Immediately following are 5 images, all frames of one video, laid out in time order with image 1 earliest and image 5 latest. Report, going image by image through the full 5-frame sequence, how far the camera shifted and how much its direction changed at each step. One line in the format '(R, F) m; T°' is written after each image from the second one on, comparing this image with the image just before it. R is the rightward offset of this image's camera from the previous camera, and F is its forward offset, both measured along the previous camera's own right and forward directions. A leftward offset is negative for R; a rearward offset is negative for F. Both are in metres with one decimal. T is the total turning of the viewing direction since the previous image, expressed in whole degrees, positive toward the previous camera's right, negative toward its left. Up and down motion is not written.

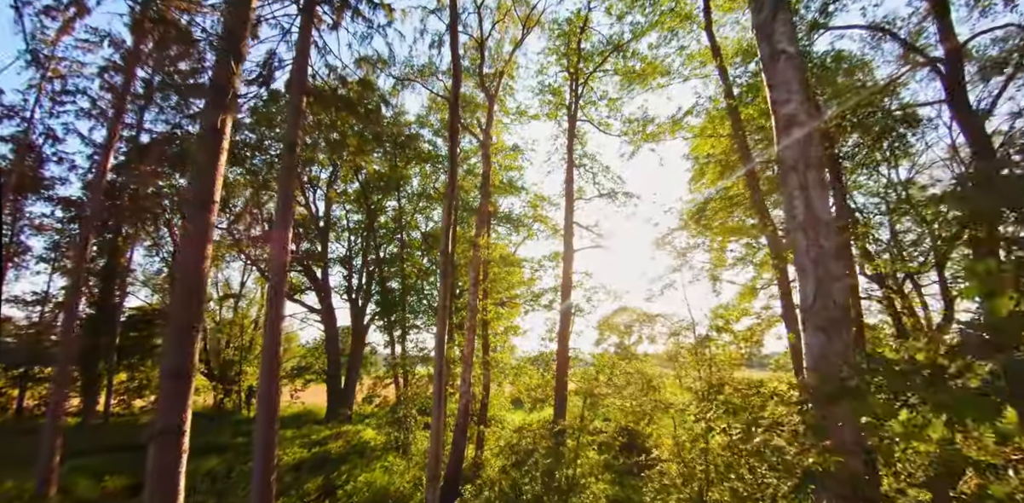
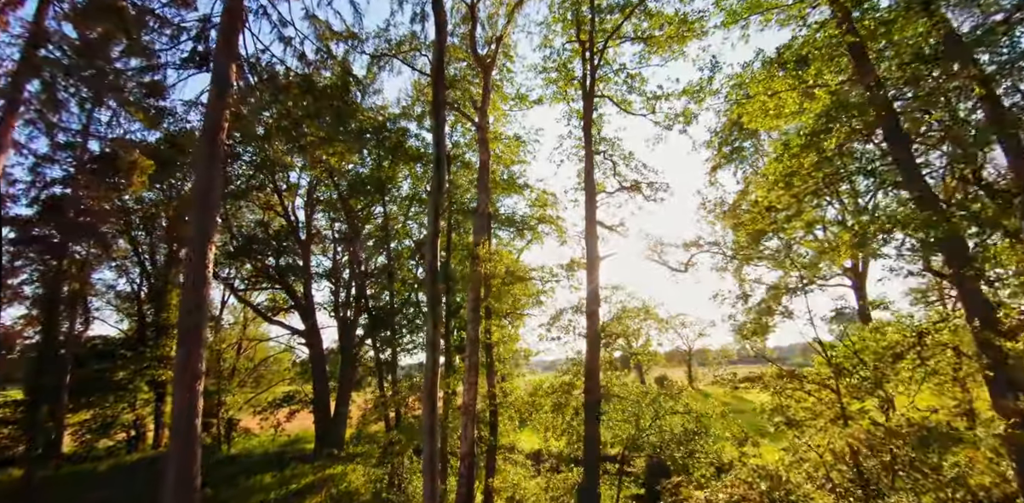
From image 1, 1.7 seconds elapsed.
(-0.1, +2.0) m; 0°
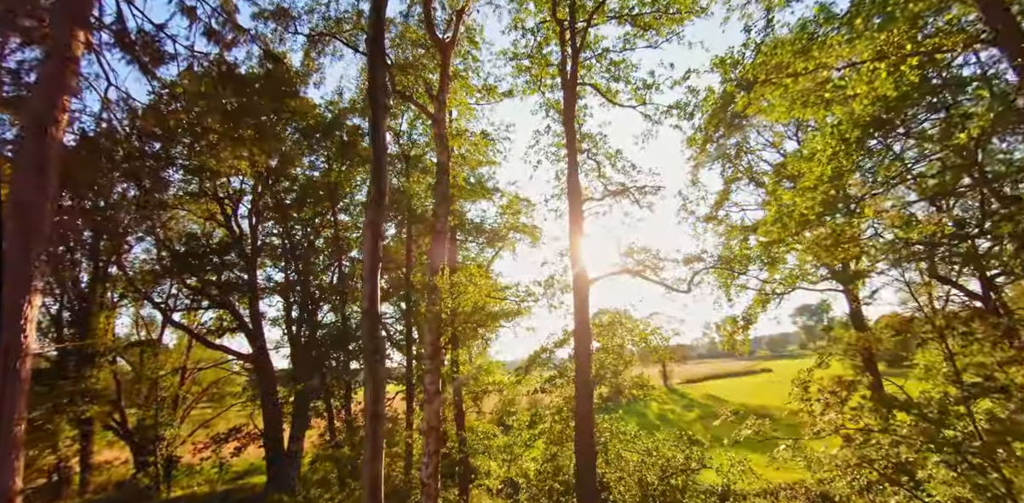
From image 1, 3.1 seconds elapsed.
(0.0, +1.4) m; +3°
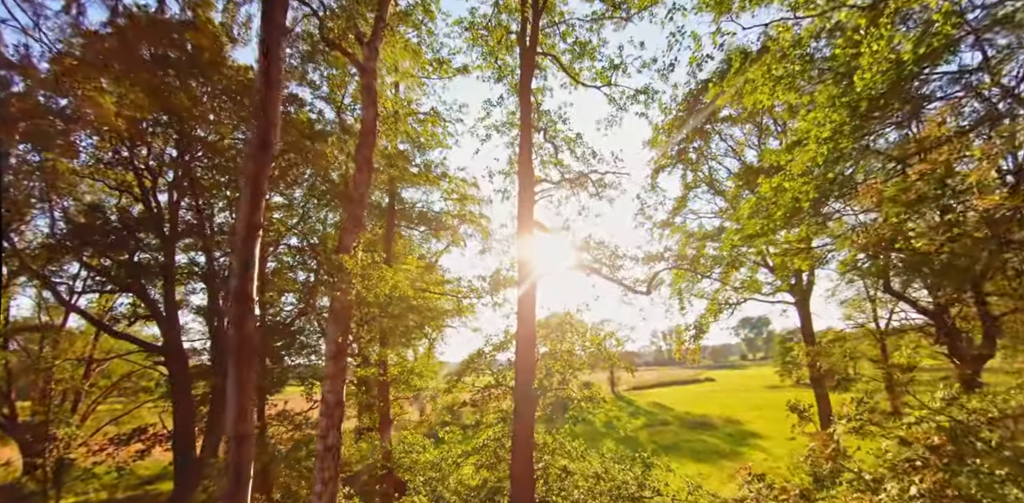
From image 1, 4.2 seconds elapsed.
(+0.2, +0.9) m; +5°
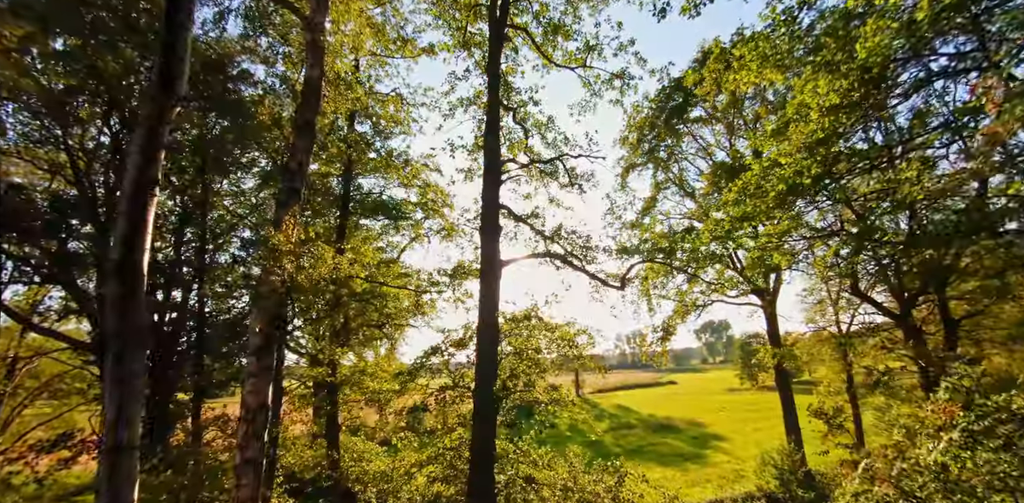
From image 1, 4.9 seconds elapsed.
(0.0, +0.5) m; +4°
